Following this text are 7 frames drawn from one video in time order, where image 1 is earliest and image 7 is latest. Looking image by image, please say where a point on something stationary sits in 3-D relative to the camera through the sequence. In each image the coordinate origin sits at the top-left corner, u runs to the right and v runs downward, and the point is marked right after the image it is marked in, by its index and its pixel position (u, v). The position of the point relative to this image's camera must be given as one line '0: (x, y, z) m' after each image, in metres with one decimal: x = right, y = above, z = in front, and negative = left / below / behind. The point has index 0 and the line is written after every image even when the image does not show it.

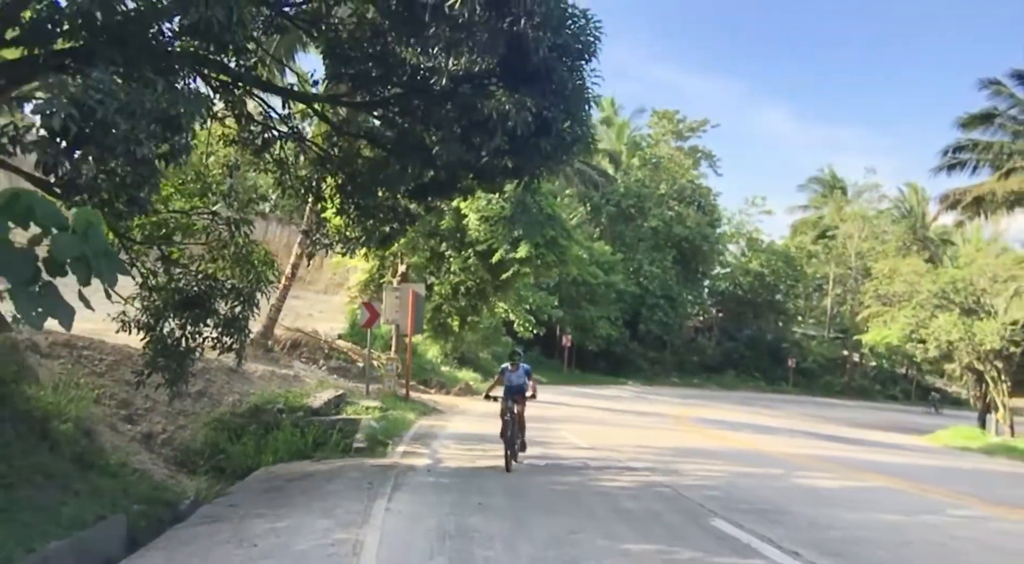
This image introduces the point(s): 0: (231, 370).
0: (-5.8, -1.8, +18.1) m
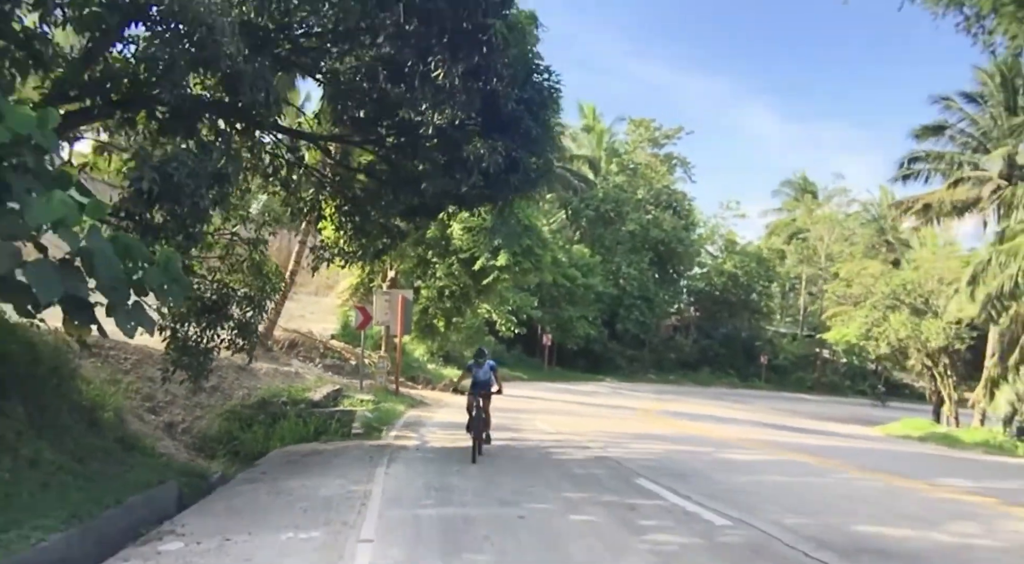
0: (-6.3, -2.0, +20.2) m
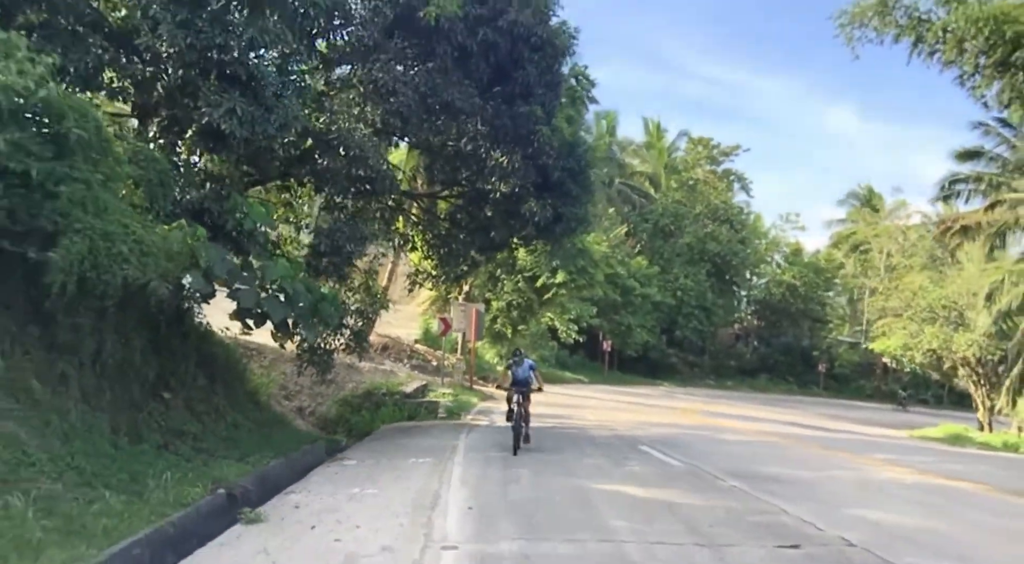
0: (-4.8, -2.4, +25.2) m
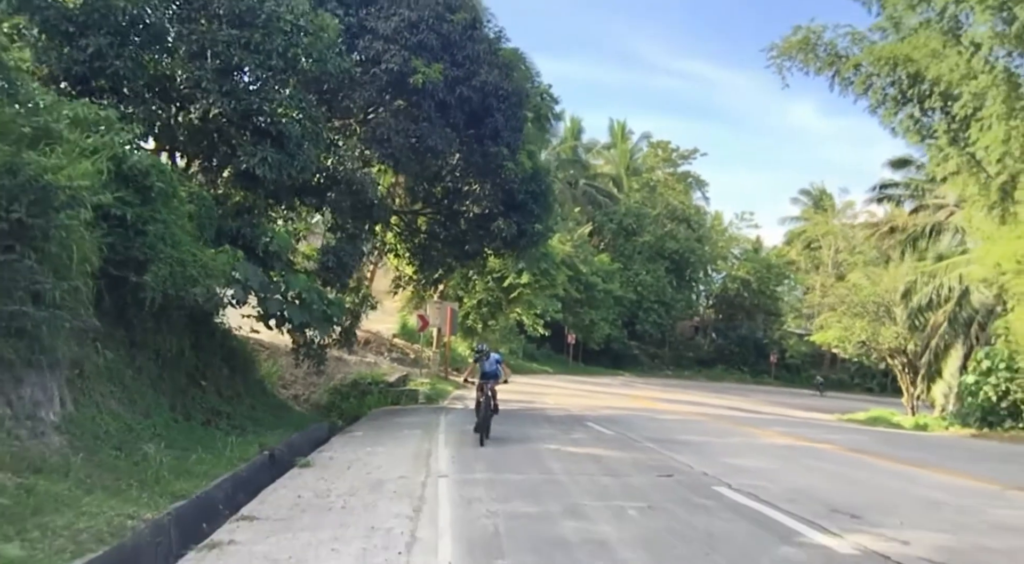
0: (-5.8, -2.5, +28.3) m
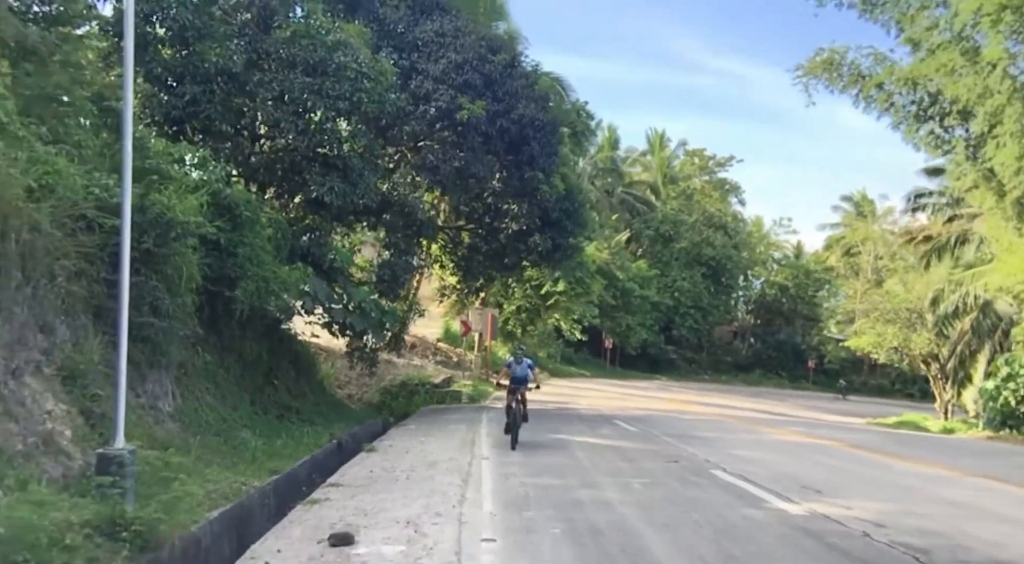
0: (-4.5, -2.8, +30.5) m
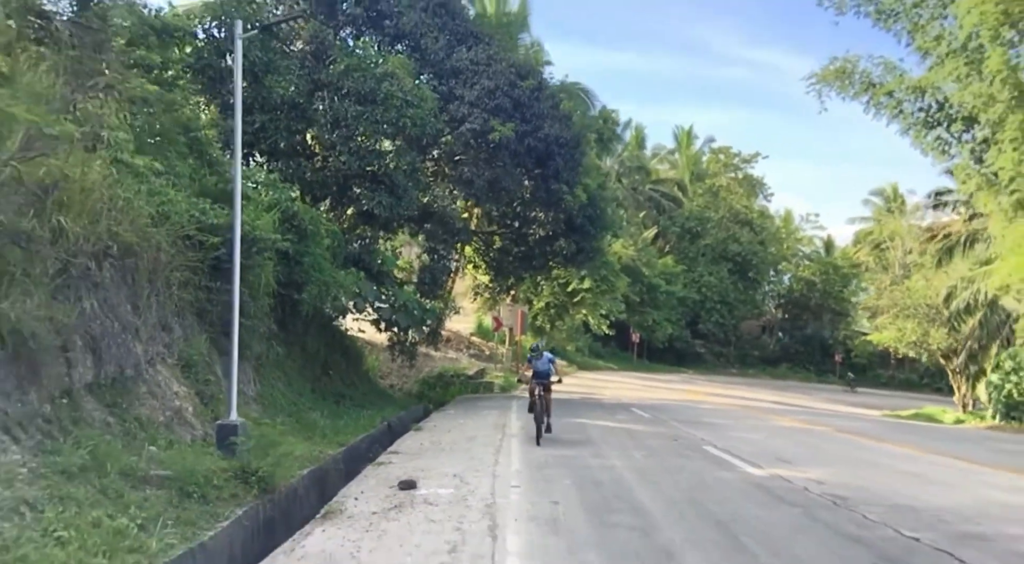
0: (-3.4, -2.7, +32.9) m
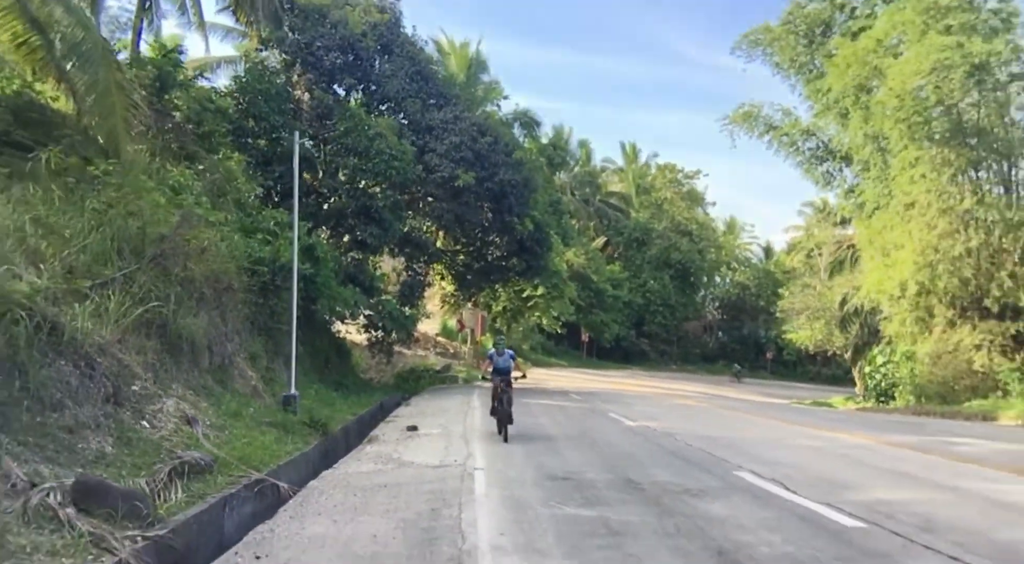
0: (-5.1, -3.1, +38.2) m
